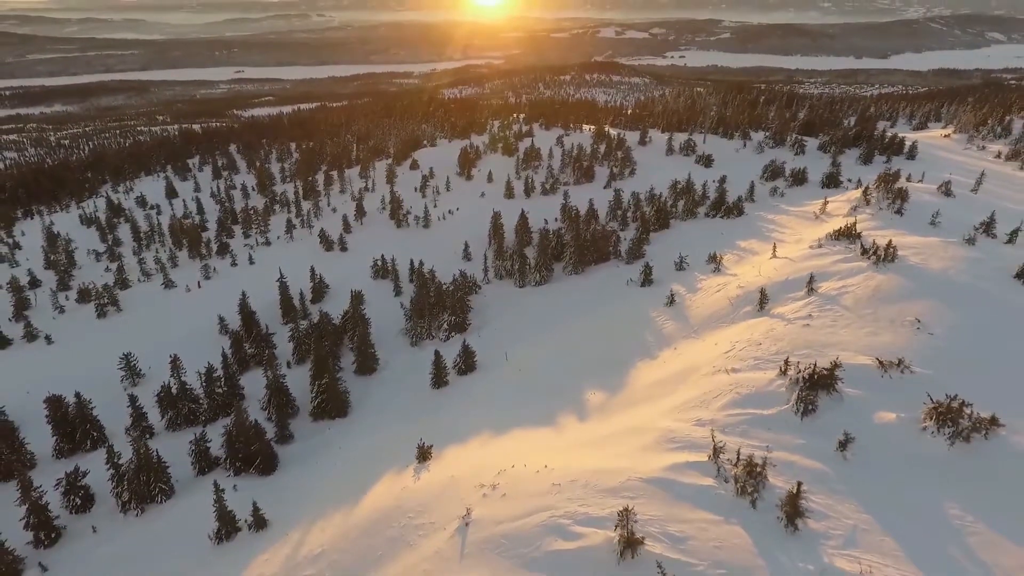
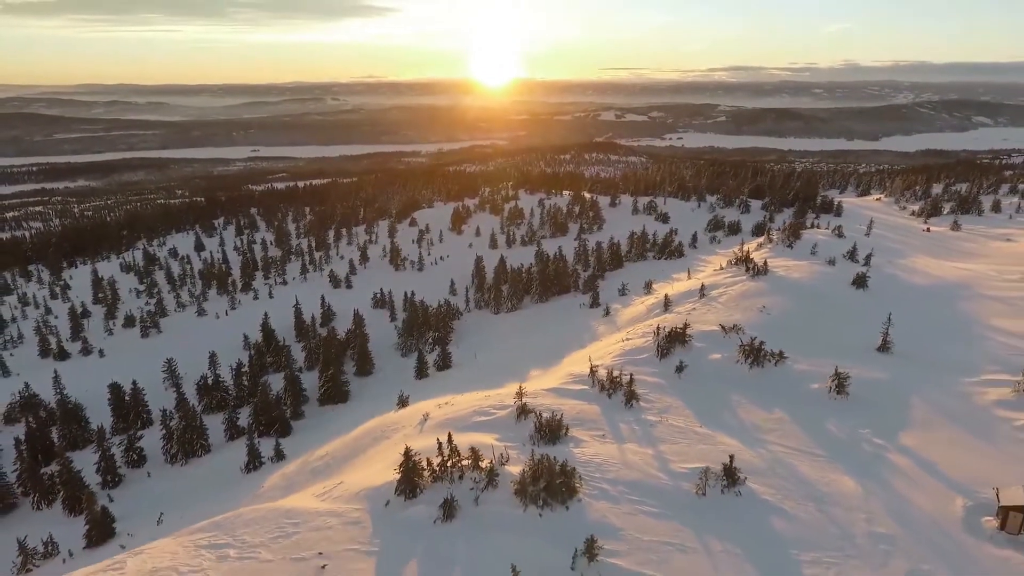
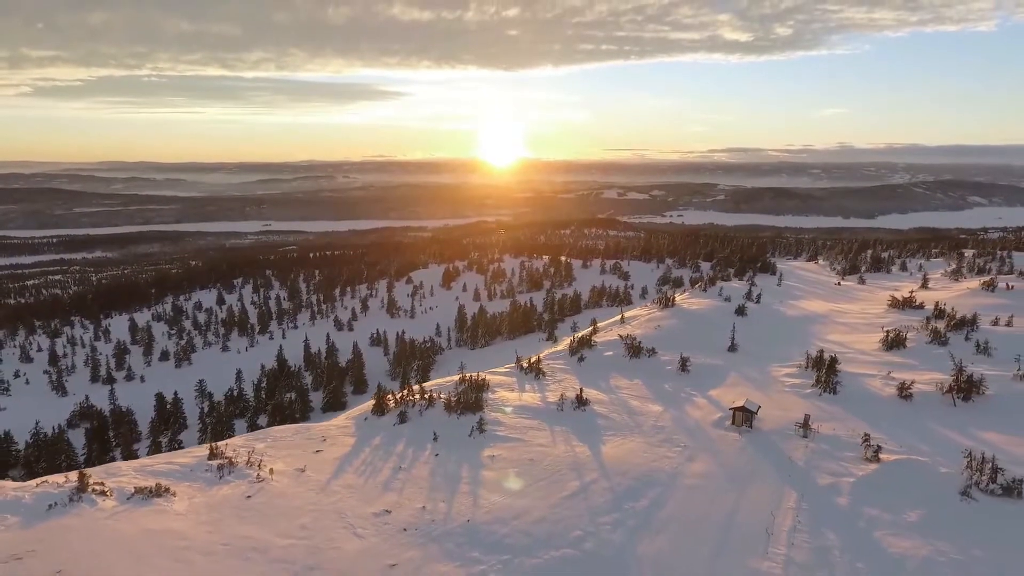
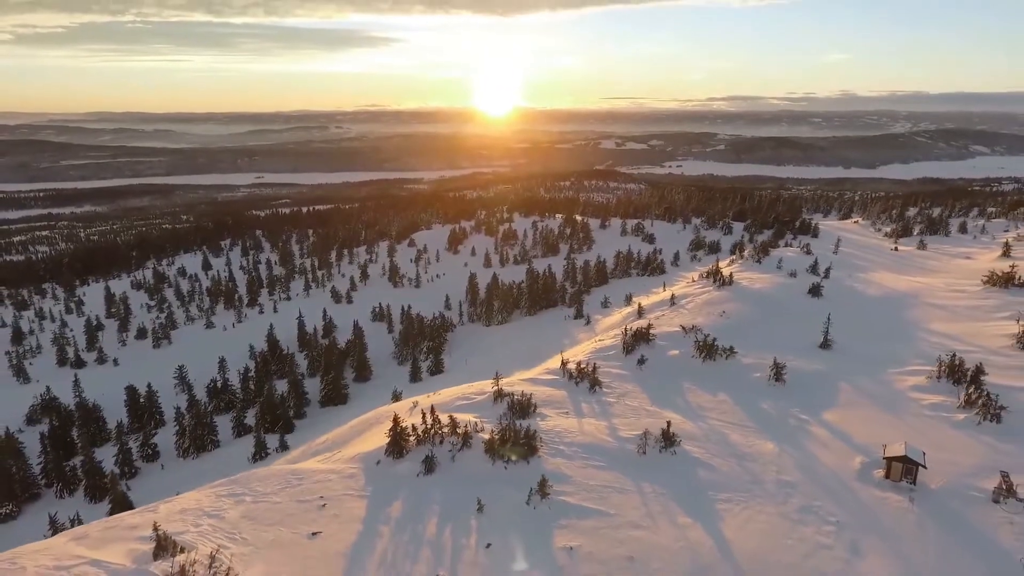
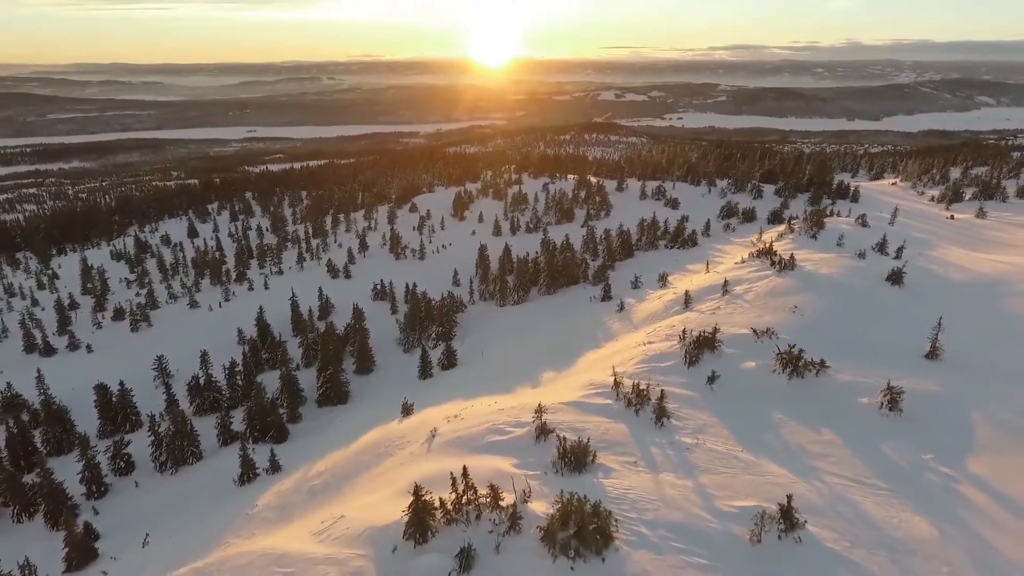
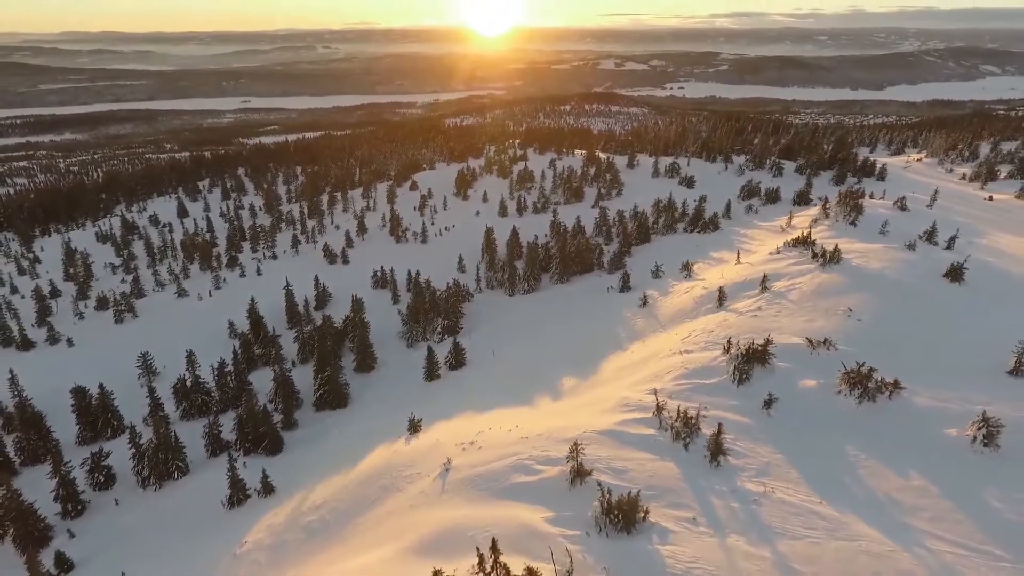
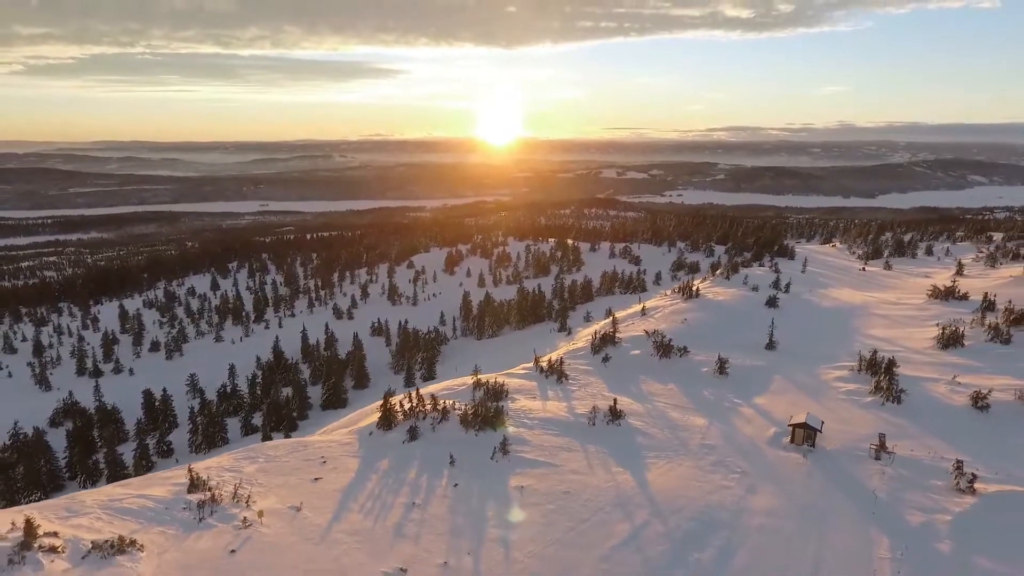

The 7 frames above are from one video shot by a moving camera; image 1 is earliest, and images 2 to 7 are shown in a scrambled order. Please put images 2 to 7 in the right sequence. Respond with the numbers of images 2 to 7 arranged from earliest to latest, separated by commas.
6, 5, 2, 4, 7, 3
